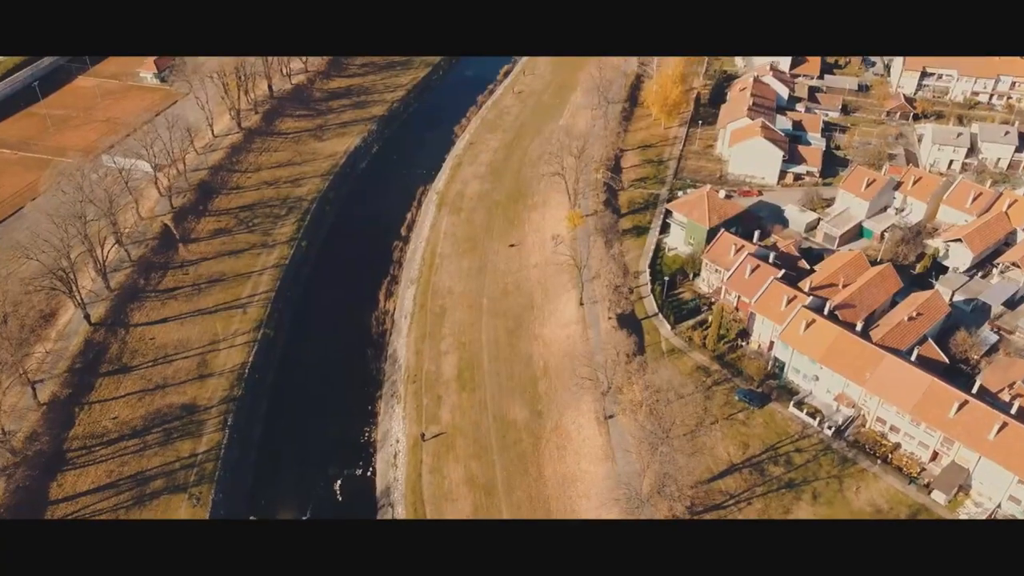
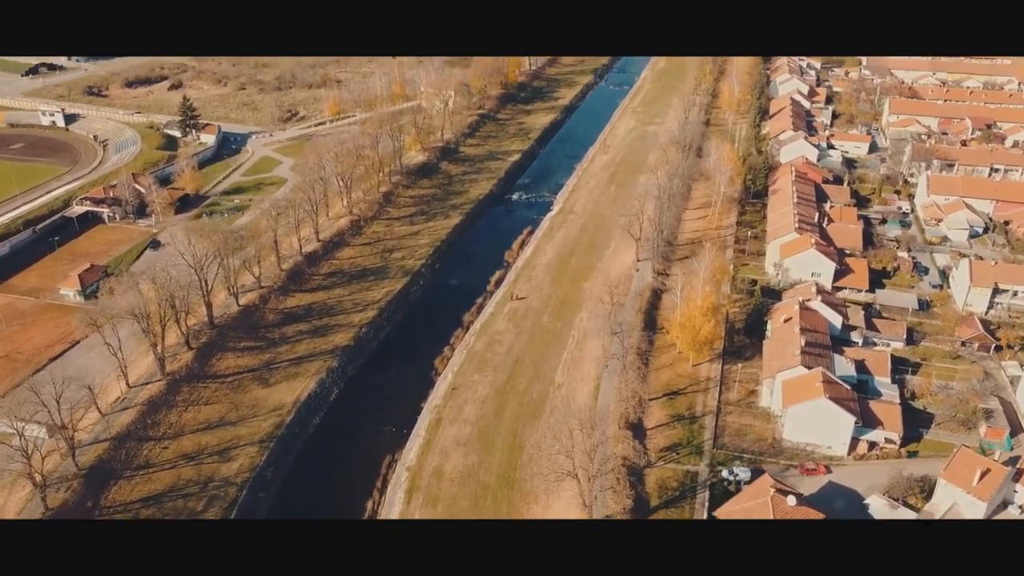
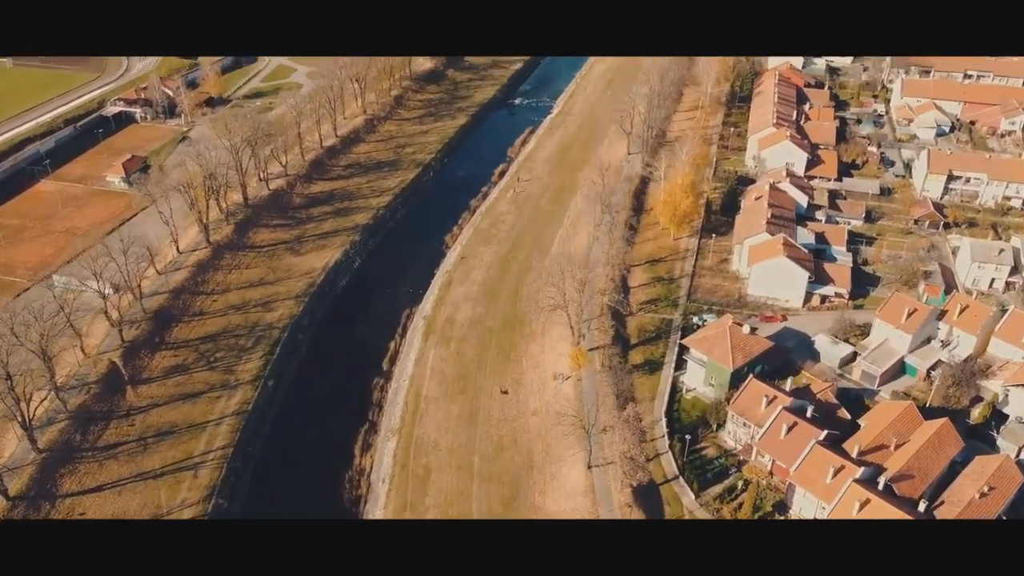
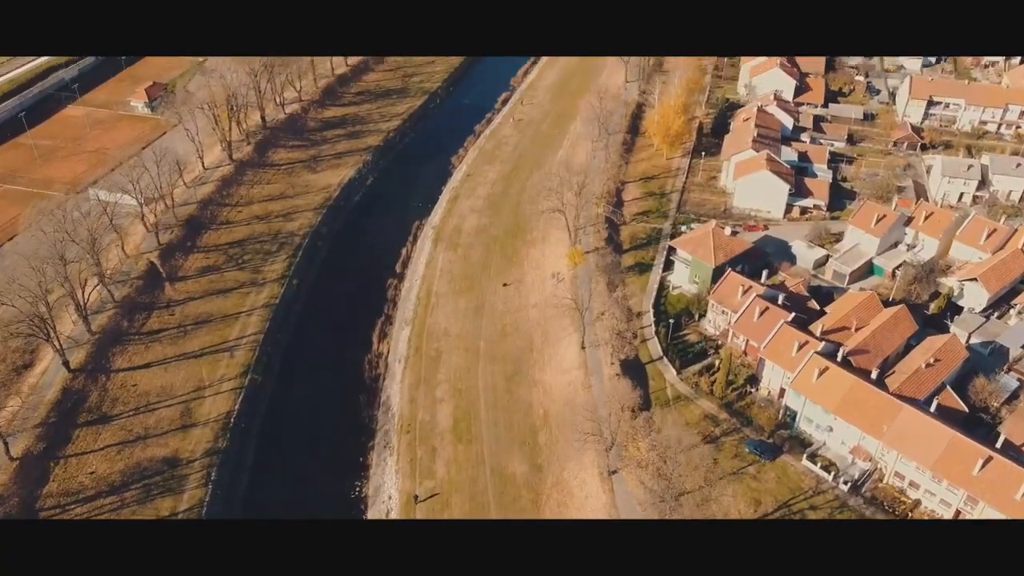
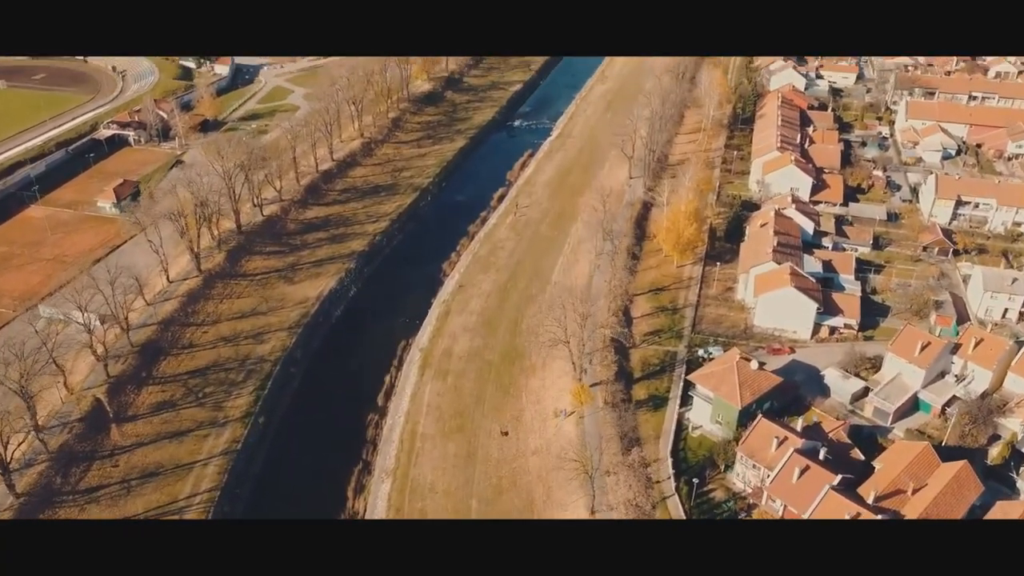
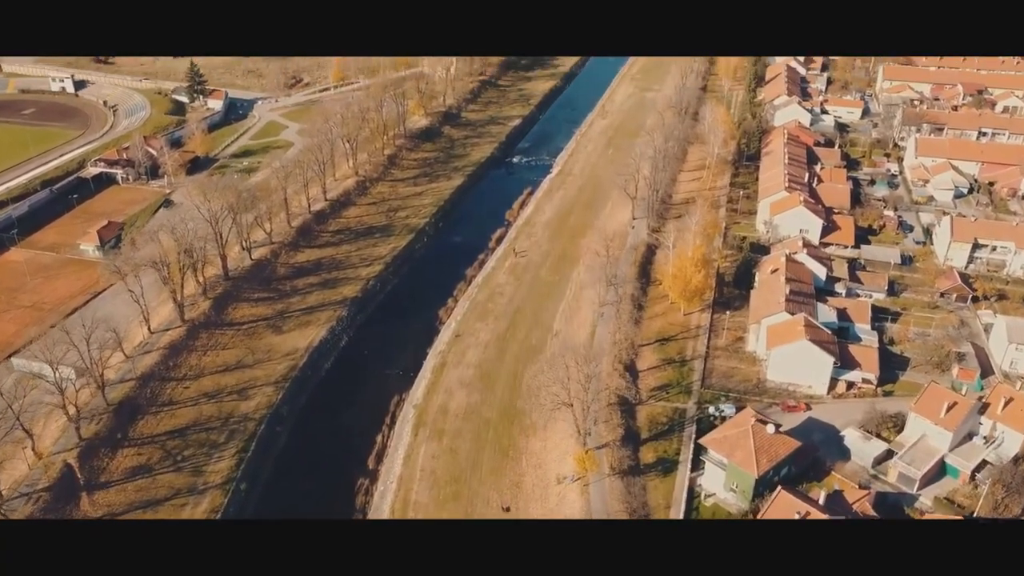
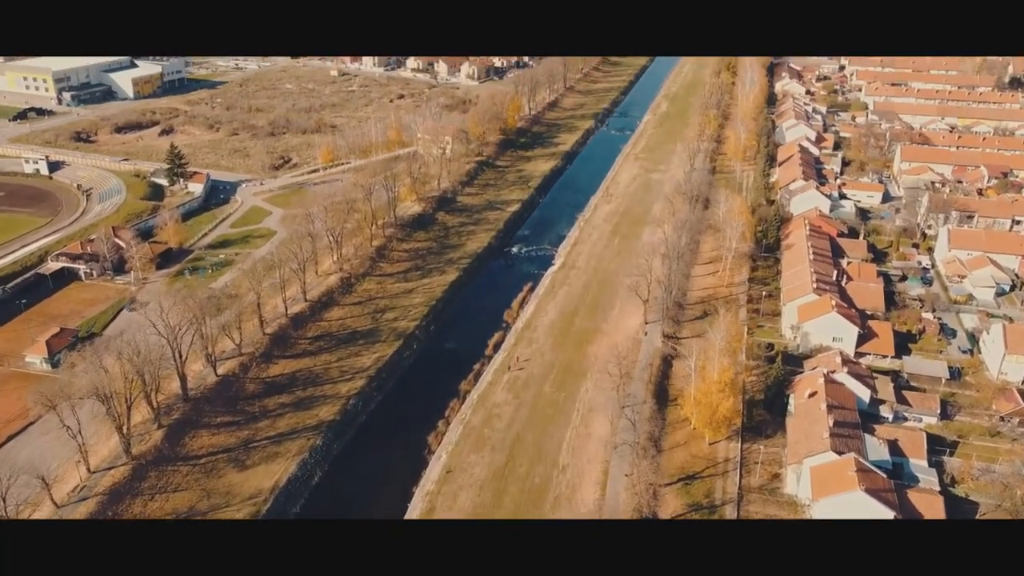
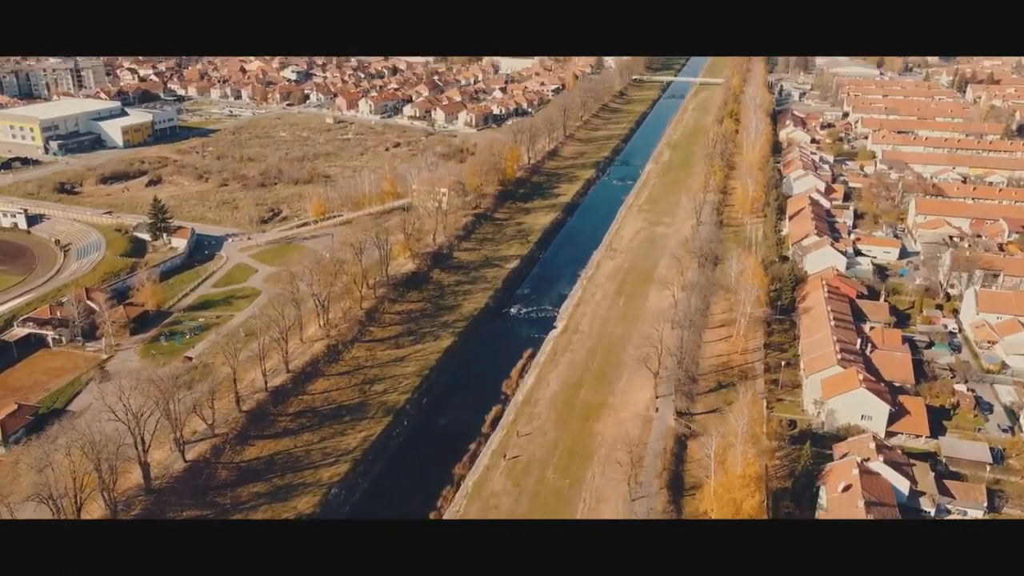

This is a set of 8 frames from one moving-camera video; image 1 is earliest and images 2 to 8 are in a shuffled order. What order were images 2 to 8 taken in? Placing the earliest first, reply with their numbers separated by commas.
4, 3, 5, 6, 2, 7, 8
